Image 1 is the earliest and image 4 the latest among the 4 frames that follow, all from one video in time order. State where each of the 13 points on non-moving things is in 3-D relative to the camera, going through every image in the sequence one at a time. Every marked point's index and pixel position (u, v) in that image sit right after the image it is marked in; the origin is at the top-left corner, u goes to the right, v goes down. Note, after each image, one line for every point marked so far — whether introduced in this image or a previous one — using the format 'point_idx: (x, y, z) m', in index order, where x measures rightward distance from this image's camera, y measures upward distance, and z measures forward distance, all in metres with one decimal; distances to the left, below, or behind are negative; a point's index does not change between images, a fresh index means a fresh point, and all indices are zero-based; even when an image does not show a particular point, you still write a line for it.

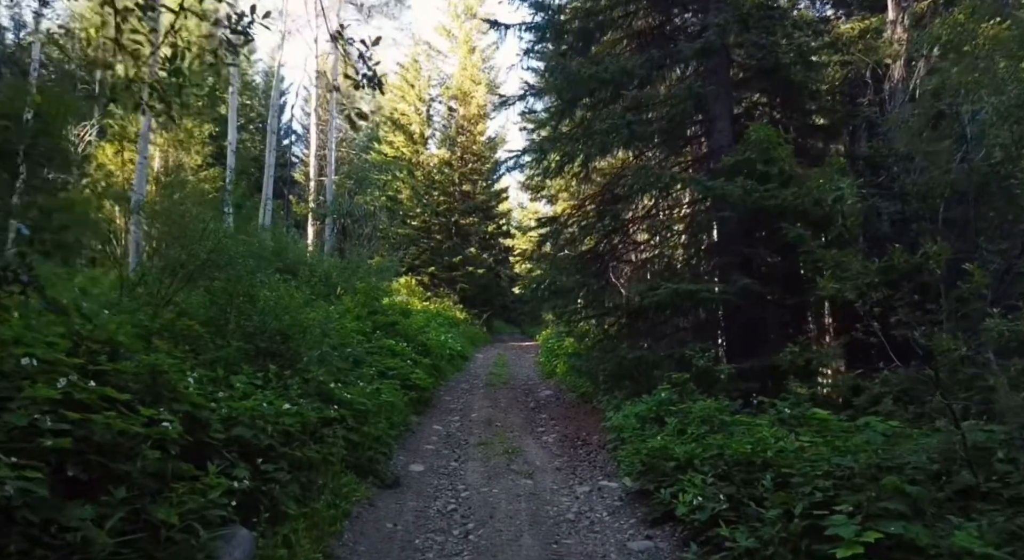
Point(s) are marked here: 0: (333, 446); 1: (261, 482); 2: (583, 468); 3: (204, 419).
0: (-1.8, -1.7, +6.5) m
1: (-1.9, -1.6, +4.9) m
2: (+0.9, -2.4, +8.1) m
3: (-2.3, -1.0, +4.8) m
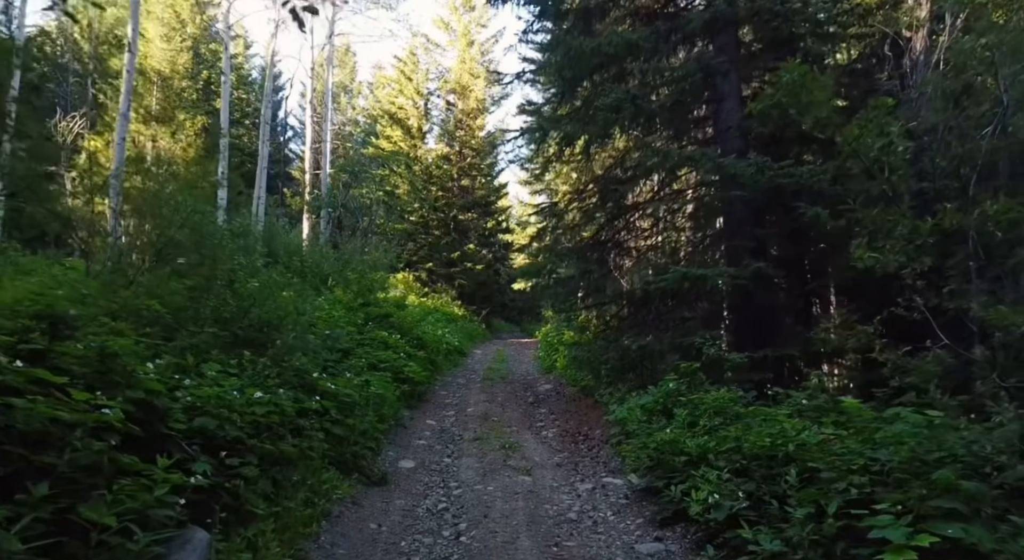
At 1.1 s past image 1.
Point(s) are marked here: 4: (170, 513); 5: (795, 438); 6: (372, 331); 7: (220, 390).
0: (-1.8, -1.5, +5.9) m
1: (-2.0, -1.4, +4.4) m
2: (+0.9, -2.2, +7.5) m
3: (-2.4, -0.8, +4.3) m
4: (-1.8, -1.2, +3.4) m
5: (+2.3, -1.3, +5.1) m
6: (-2.7, -1.0, +12.4) m
7: (-2.3, -0.9, +5.1) m
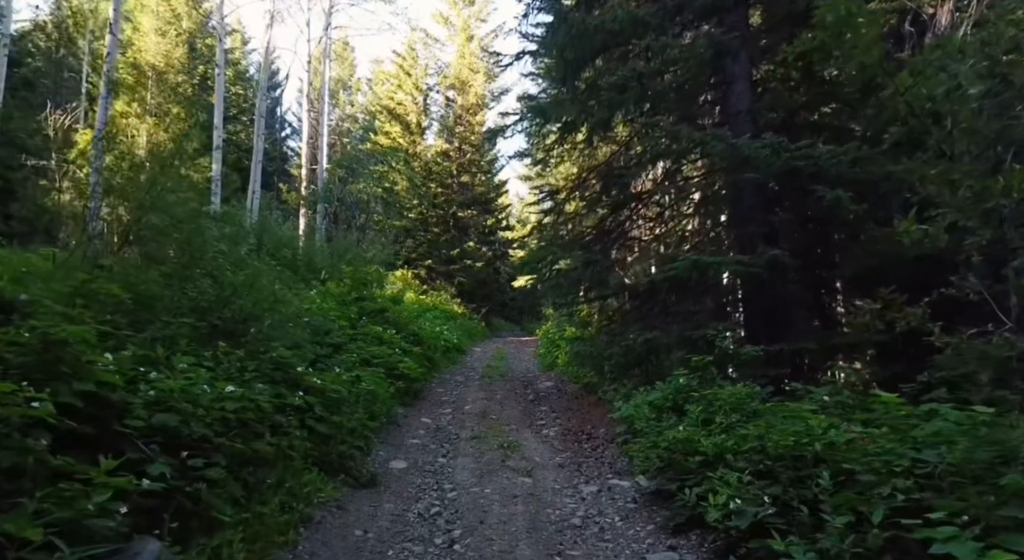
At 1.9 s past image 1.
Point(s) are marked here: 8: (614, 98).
0: (-1.9, -1.4, +5.4) m
1: (-2.0, -1.2, +3.9) m
2: (+0.8, -2.0, +7.1) m
3: (-2.4, -0.7, +3.8) m
4: (-1.8, -1.1, +2.9) m
5: (+2.2, -1.1, +4.6) m
6: (-2.7, -0.8, +12.0) m
7: (-2.3, -0.7, +4.6) m
8: (+1.5, +2.6, +9.3) m
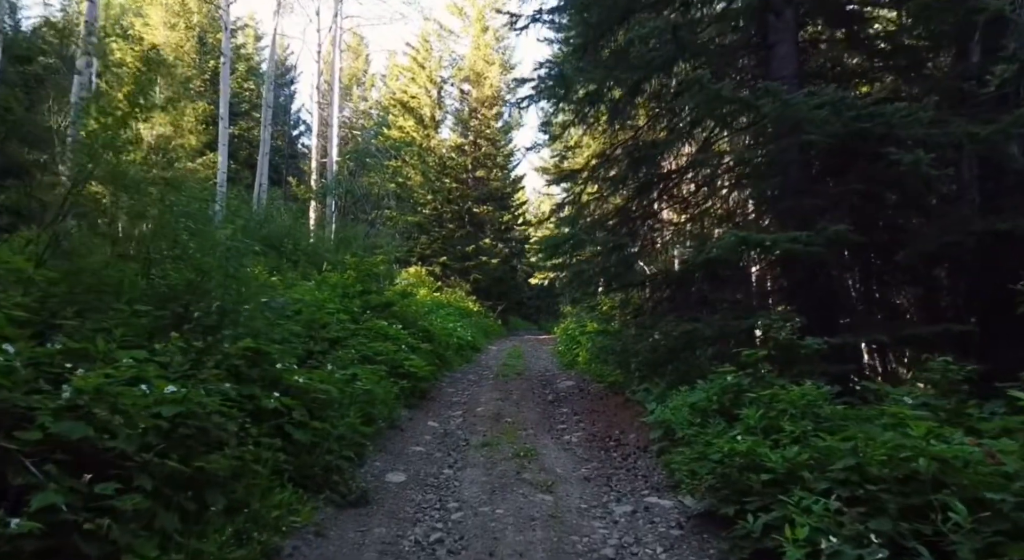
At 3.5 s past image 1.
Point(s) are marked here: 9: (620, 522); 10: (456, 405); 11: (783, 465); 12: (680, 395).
0: (-1.7, -1.2, +4.5) m
1: (-1.9, -1.1, +2.9) m
2: (+1.0, -1.8, +6.0) m
3: (-2.3, -0.6, +2.8) m
4: (-1.8, -0.9, +1.9) m
5: (+2.3, -0.9, +3.5) m
6: (-2.4, -0.7, +11.0) m
7: (-2.2, -0.6, +3.6) m
8: (+1.7, +2.8, +8.2) m
9: (+0.8, -1.9, +4.9) m
10: (-0.9, -1.9, +9.8) m
11: (+1.8, -1.2, +4.2) m
12: (+1.8, -1.2, +6.8) m
